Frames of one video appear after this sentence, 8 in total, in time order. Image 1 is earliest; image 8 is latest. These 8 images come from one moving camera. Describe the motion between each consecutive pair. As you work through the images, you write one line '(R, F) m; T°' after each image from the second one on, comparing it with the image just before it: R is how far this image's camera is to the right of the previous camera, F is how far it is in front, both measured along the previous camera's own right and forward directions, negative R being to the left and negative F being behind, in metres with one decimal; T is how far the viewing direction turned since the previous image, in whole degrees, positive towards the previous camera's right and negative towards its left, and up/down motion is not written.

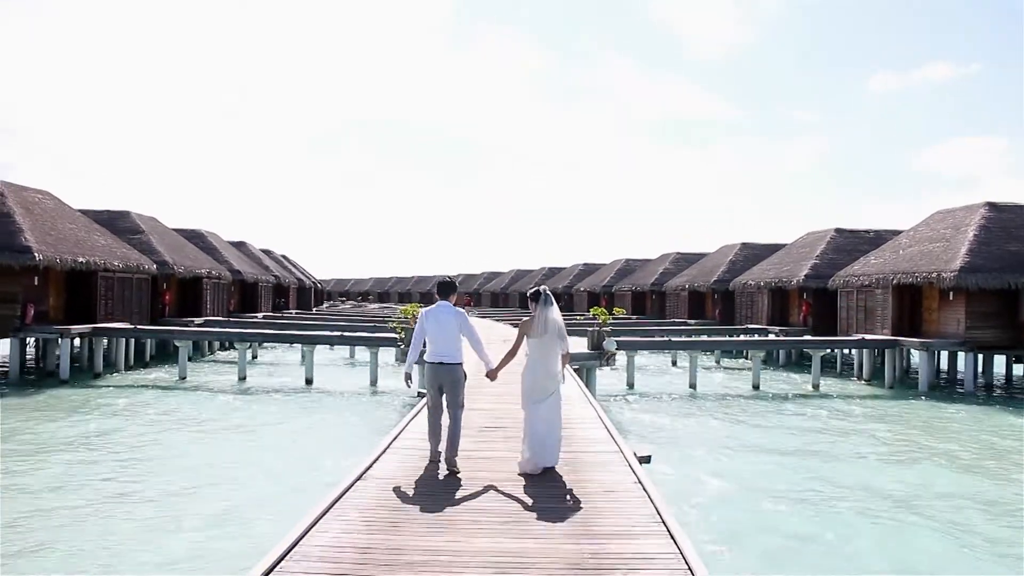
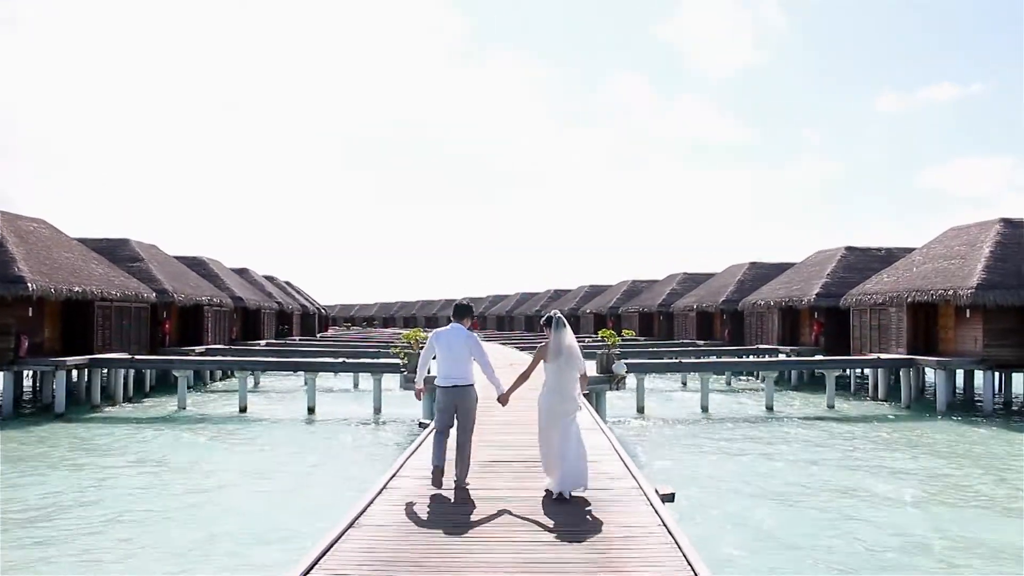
(0.0, +0.4) m; 0°
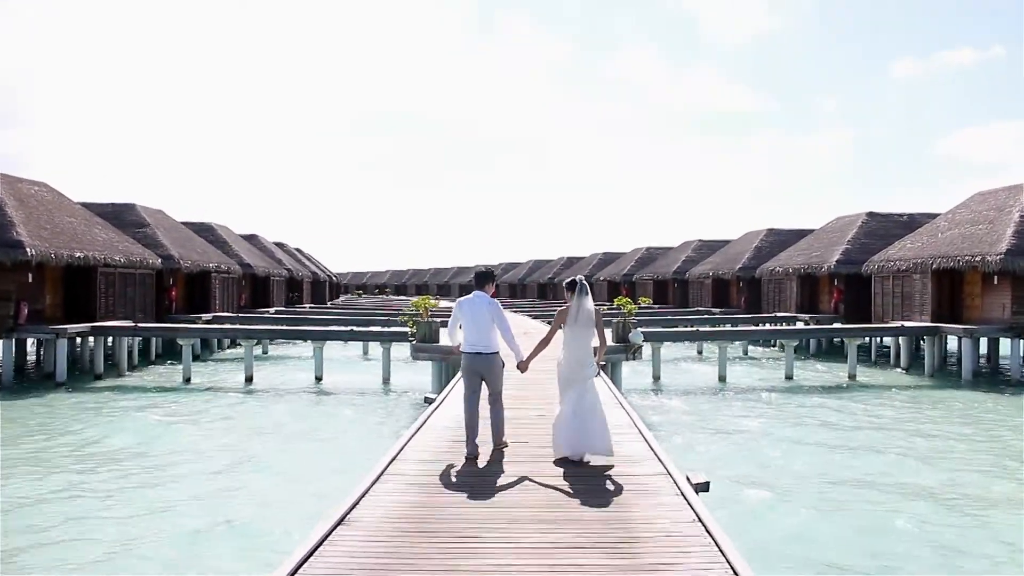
(0.0, +0.5) m; -1°
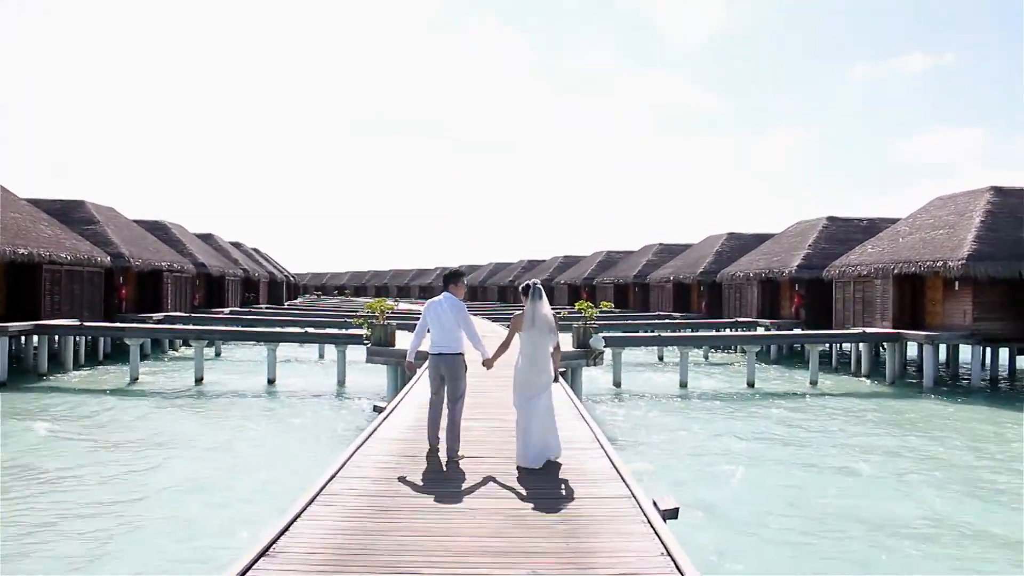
(0.0, +0.3) m; +2°
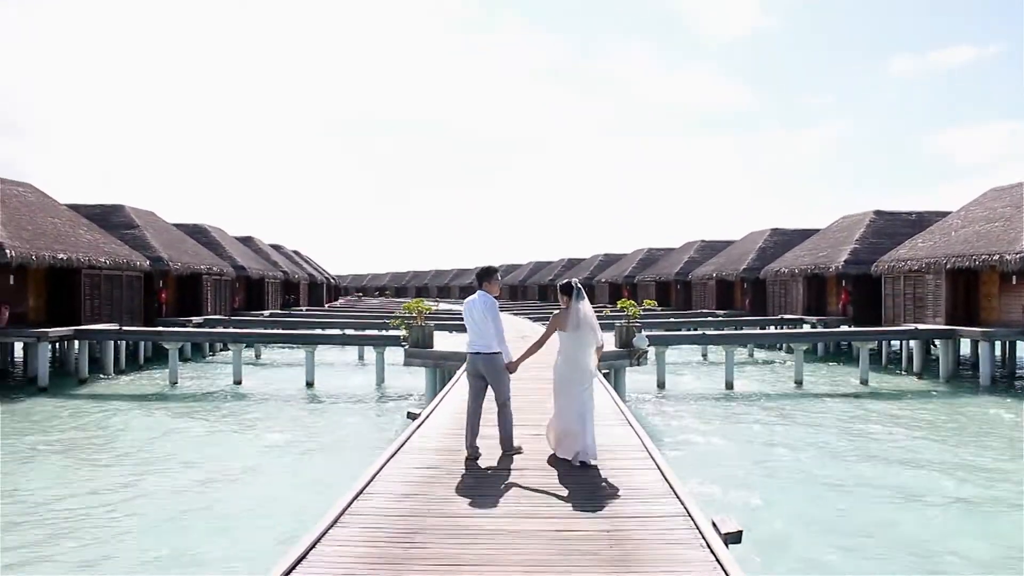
(0.0, +0.3) m; -2°
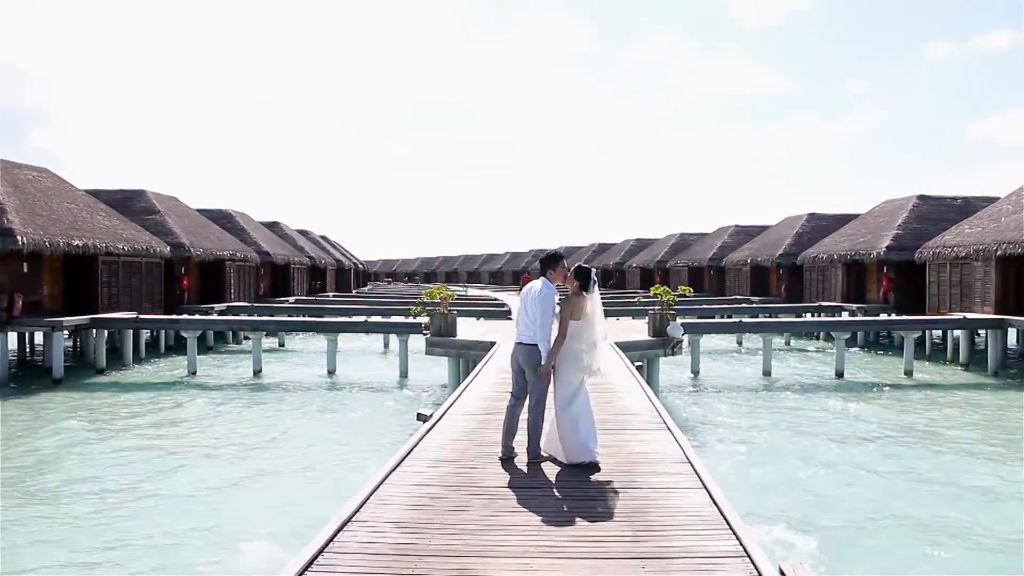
(0.0, +0.6) m; -2°
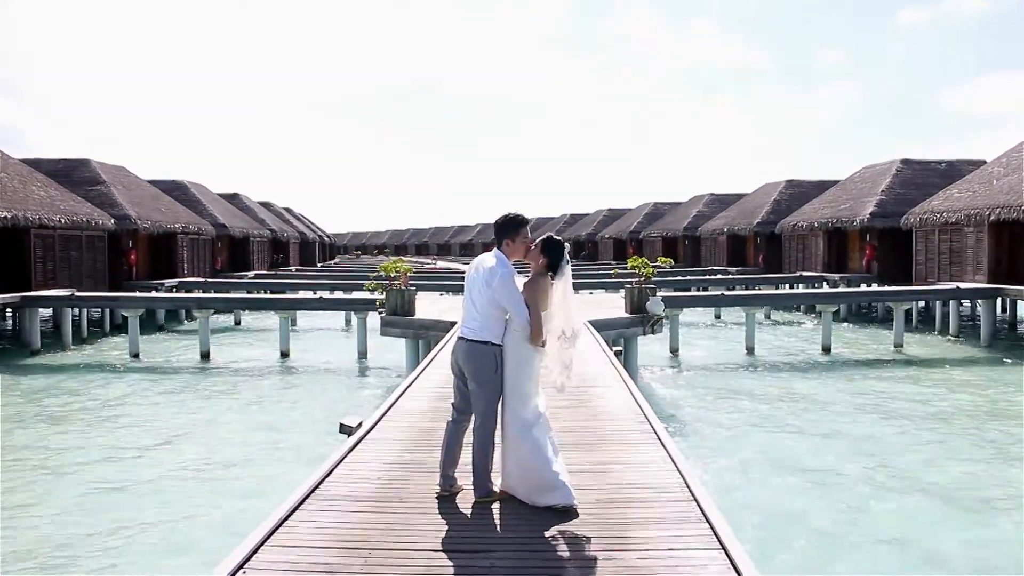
(+0.1, +1.1) m; +2°
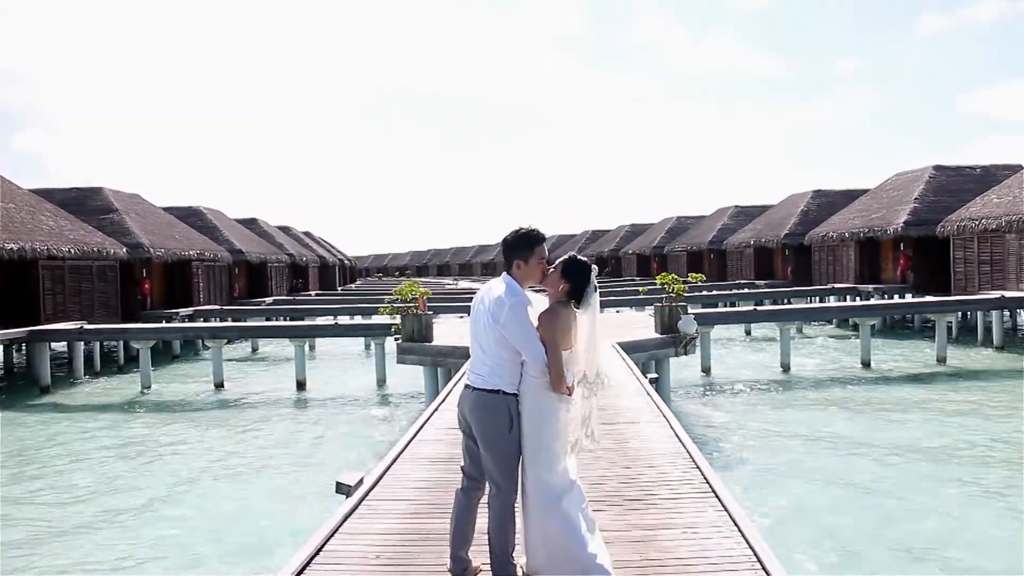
(0.0, +0.6) m; -1°
